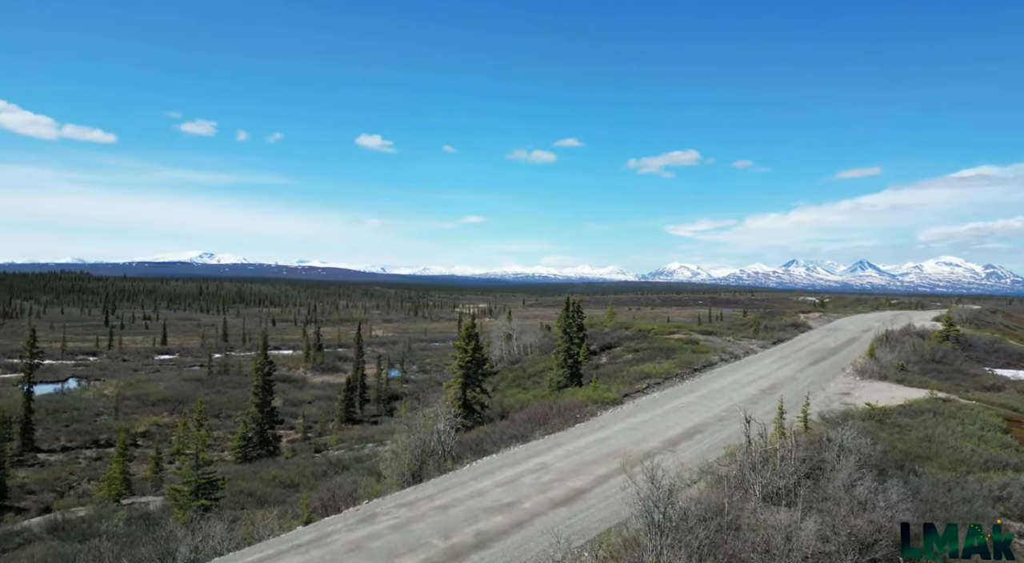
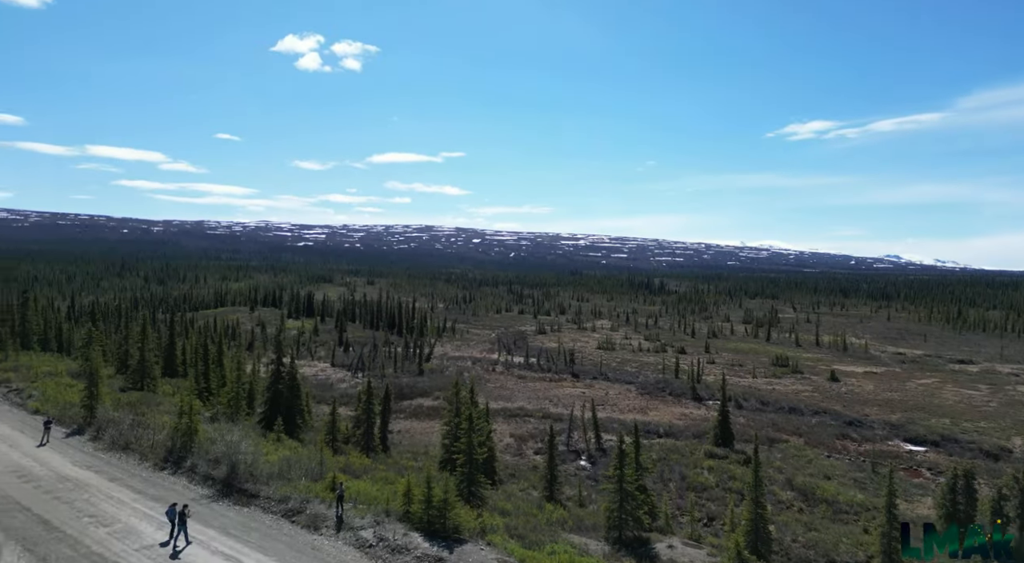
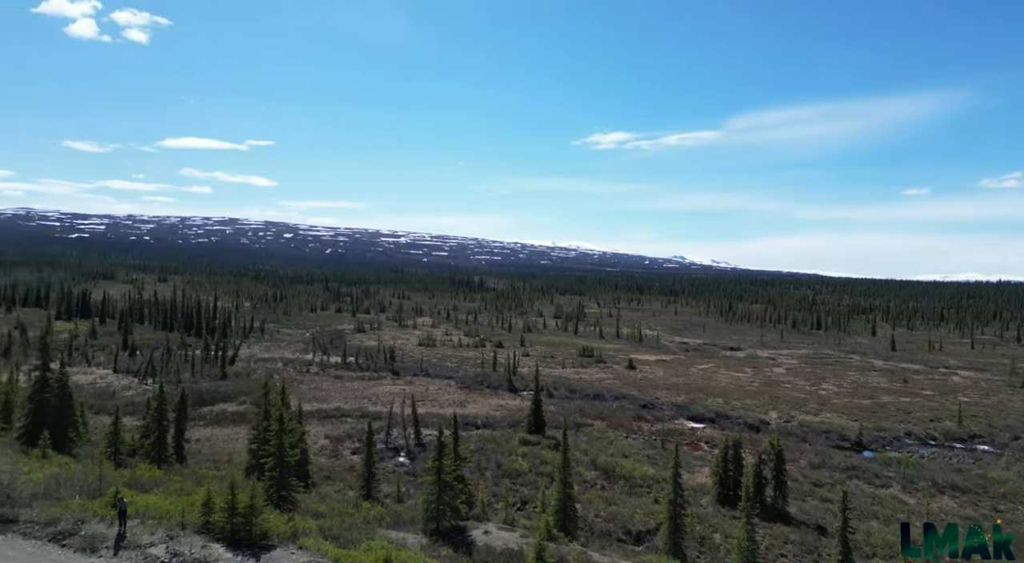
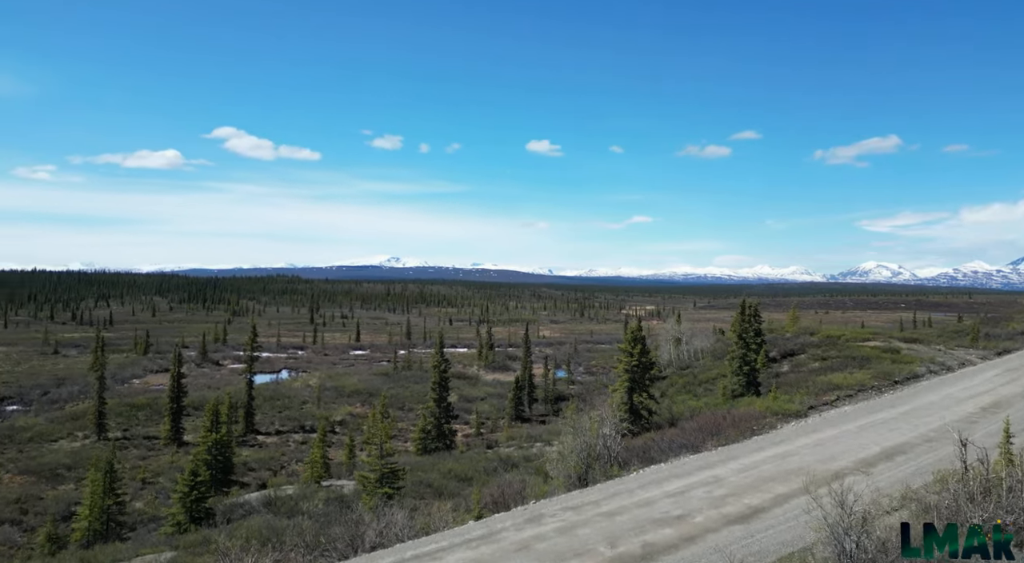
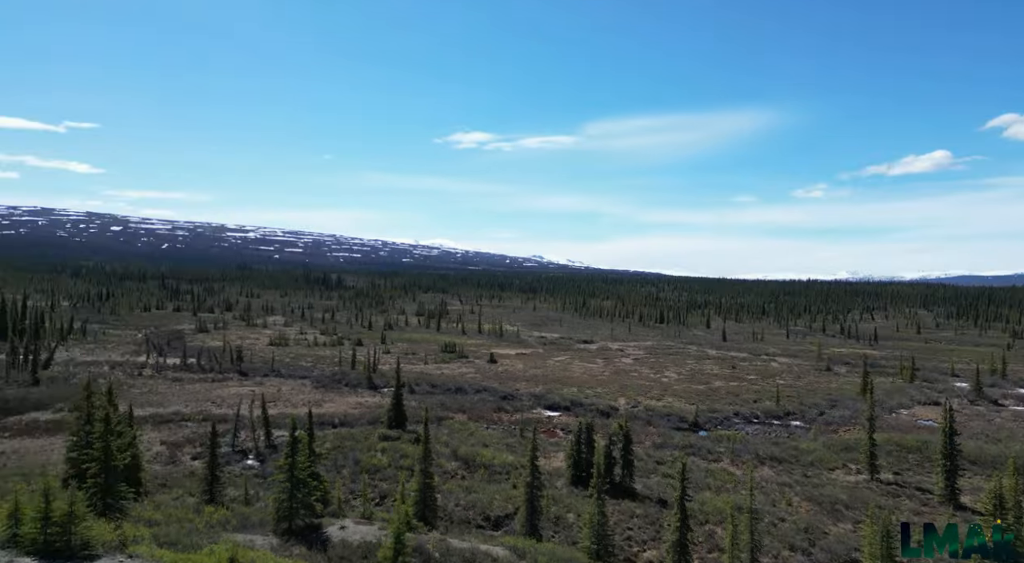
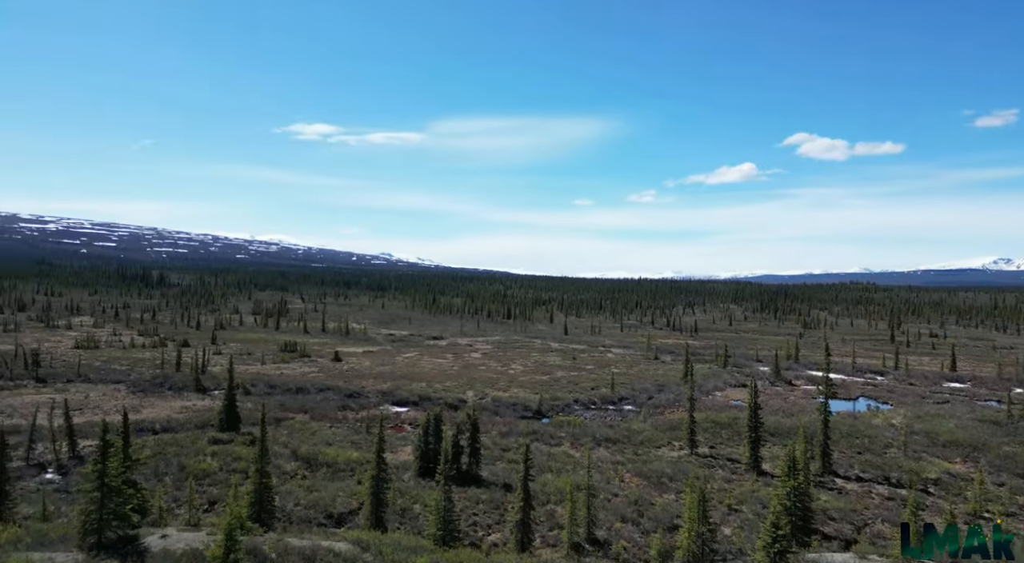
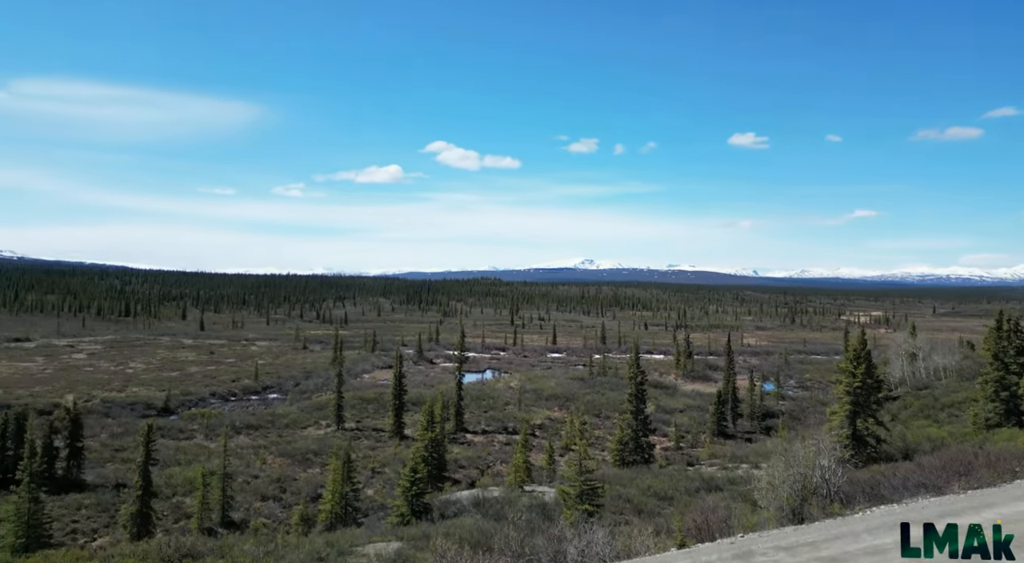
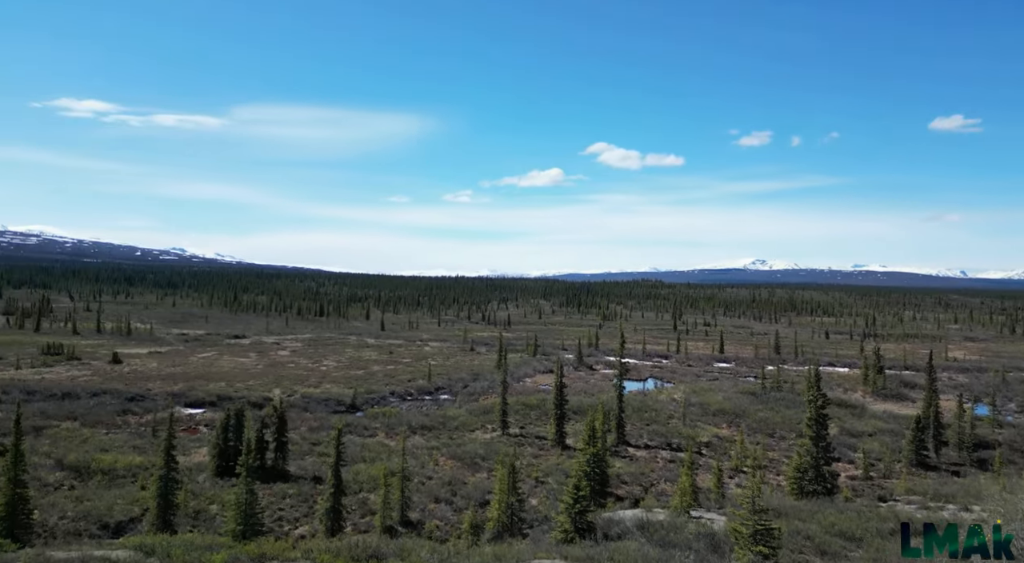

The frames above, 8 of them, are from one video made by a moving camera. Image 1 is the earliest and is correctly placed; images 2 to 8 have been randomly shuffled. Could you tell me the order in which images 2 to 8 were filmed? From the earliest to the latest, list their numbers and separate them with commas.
4, 7, 8, 6, 5, 3, 2
